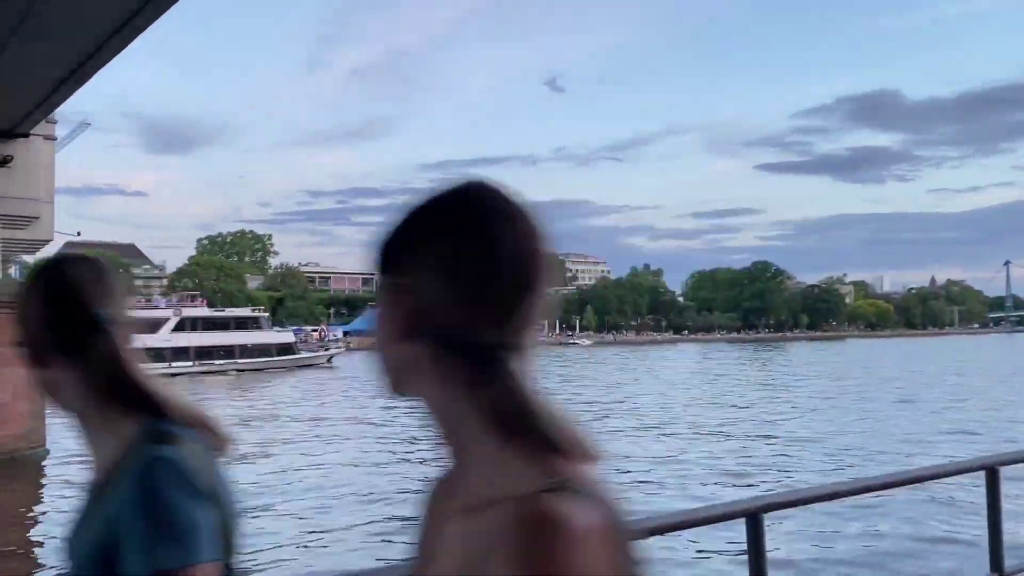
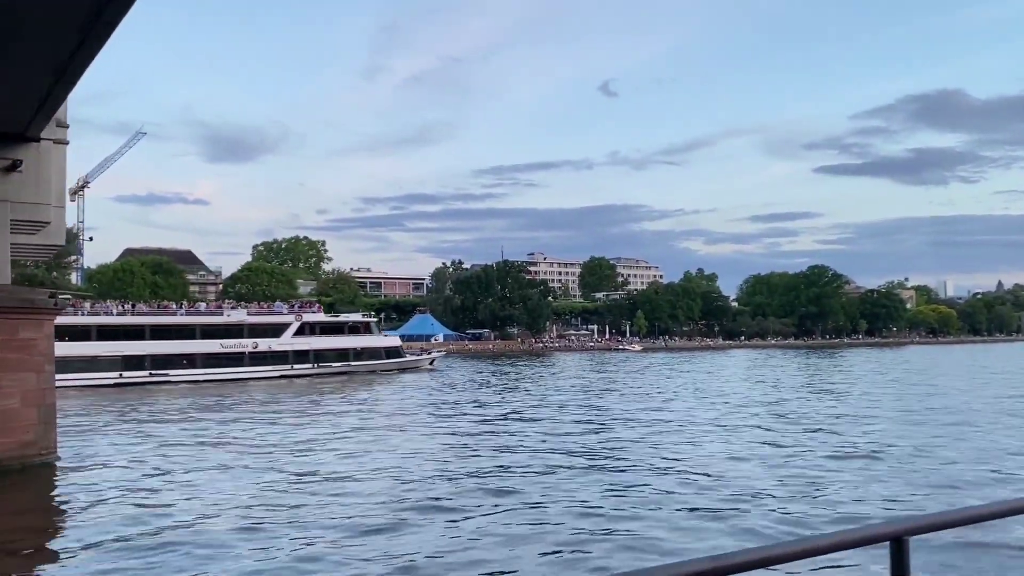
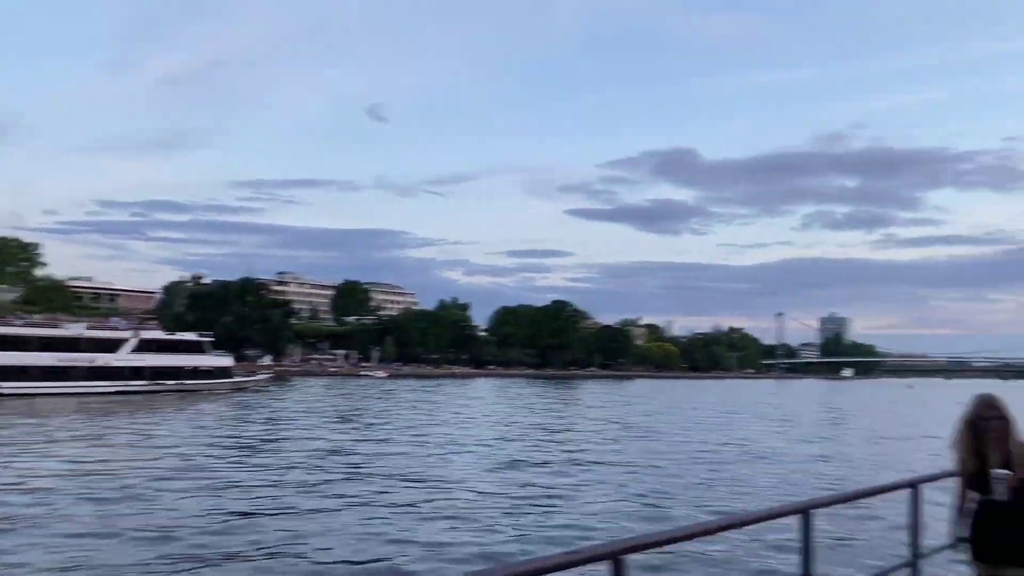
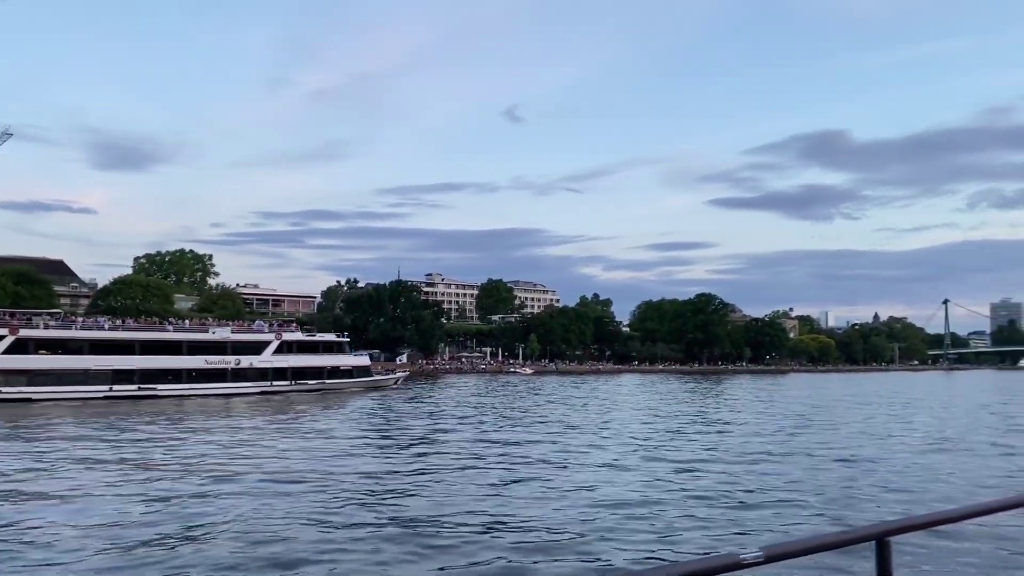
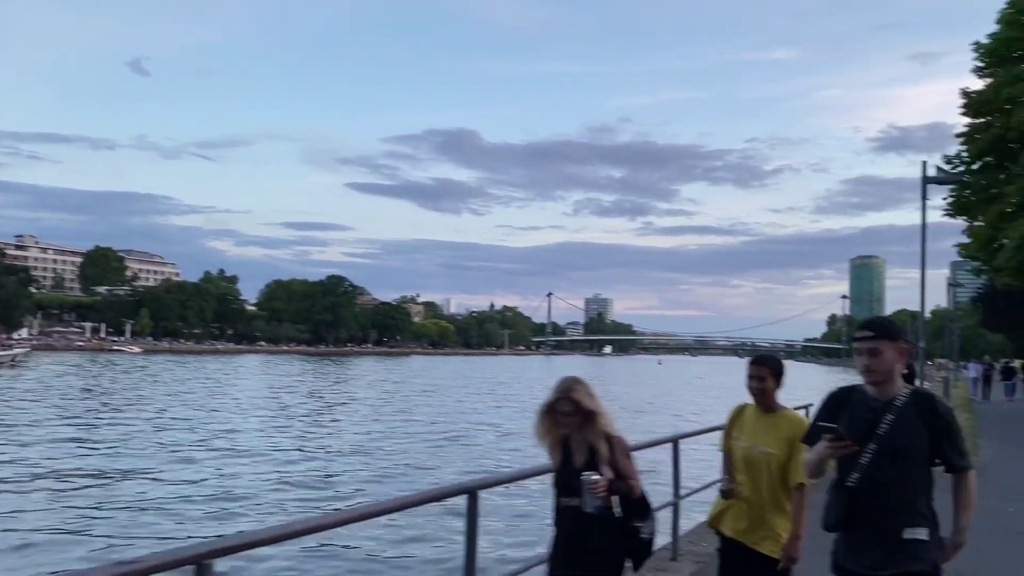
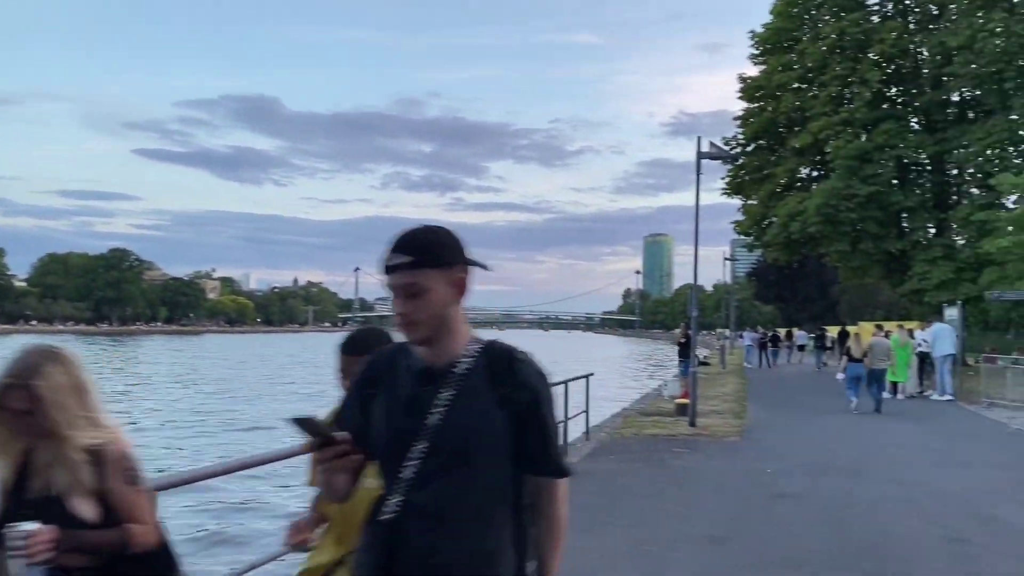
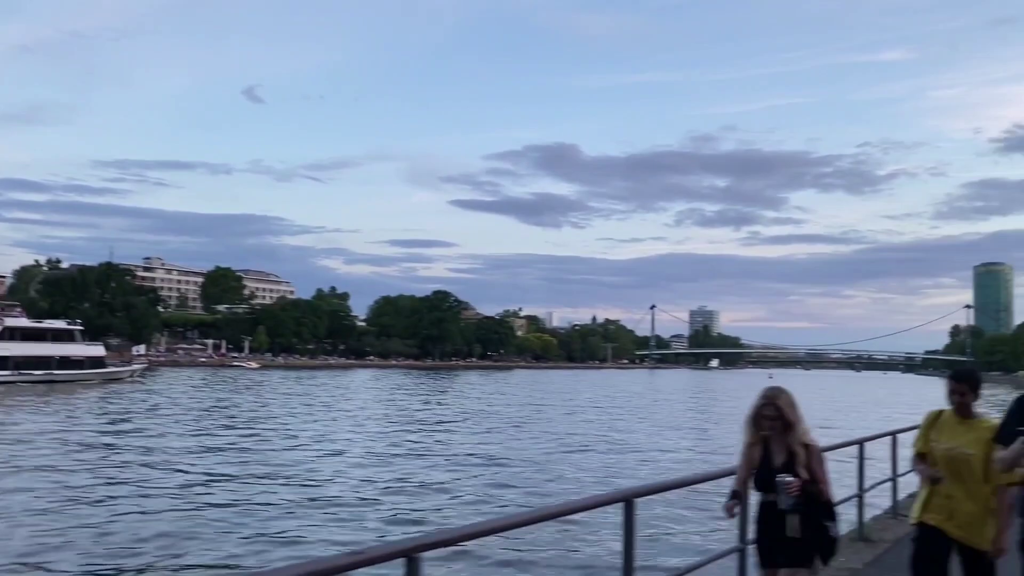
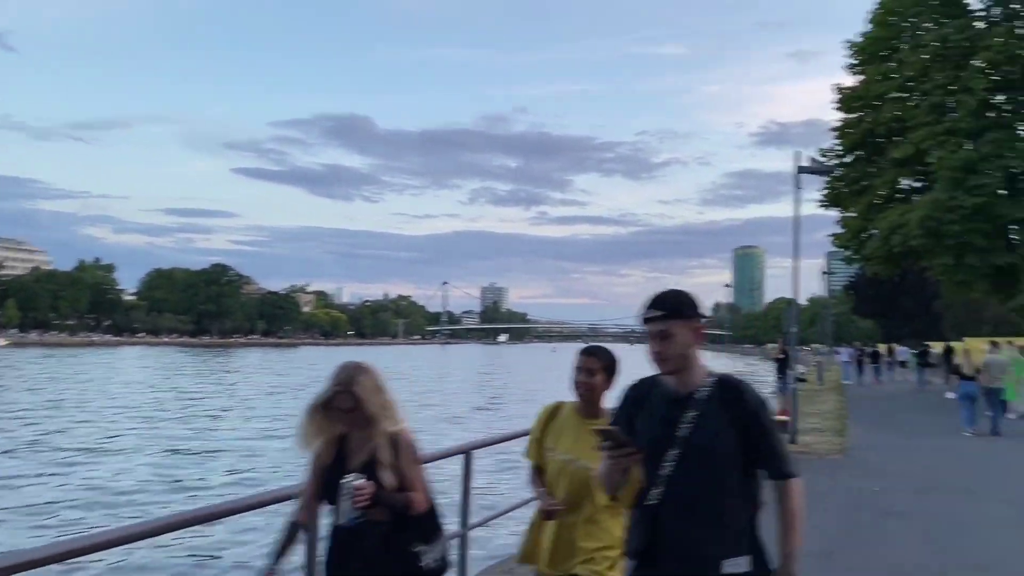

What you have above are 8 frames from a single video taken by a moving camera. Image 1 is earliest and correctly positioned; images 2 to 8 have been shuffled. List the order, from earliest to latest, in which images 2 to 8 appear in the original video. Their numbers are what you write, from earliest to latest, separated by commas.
2, 4, 3, 7, 5, 8, 6
